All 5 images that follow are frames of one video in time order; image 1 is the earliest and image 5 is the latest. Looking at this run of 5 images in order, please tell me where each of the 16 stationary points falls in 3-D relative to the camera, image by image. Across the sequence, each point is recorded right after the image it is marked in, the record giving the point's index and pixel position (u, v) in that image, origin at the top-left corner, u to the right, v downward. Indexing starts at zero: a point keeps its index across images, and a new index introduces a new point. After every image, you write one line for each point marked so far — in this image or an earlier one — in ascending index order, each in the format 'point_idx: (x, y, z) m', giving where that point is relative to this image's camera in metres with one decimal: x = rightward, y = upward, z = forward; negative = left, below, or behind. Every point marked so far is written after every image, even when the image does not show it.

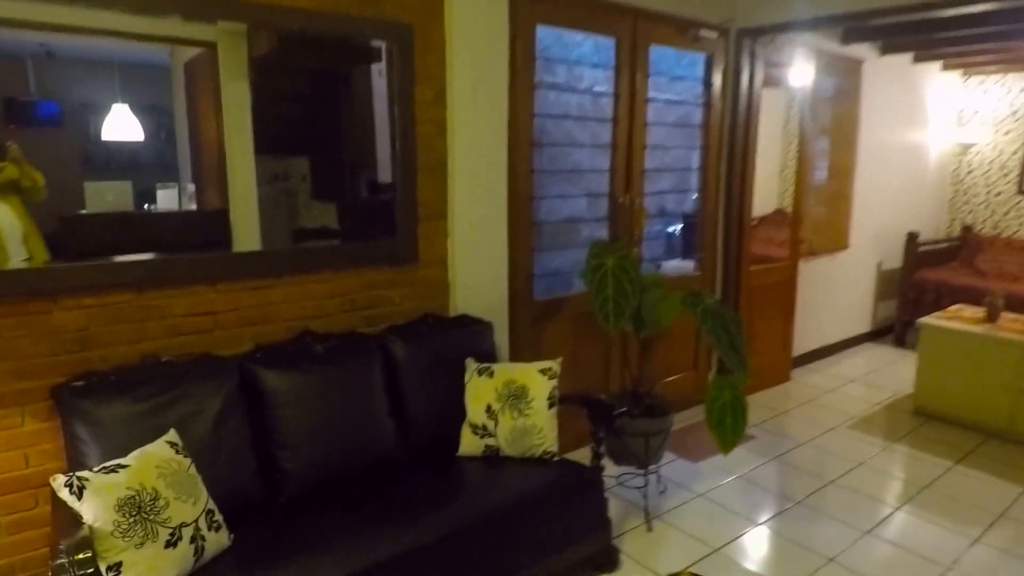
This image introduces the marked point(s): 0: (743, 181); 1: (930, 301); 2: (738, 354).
0: (+1.4, +0.6, +3.8) m
1: (+3.3, -0.1, +5.1) m
2: (+0.9, -0.2, +2.5) m
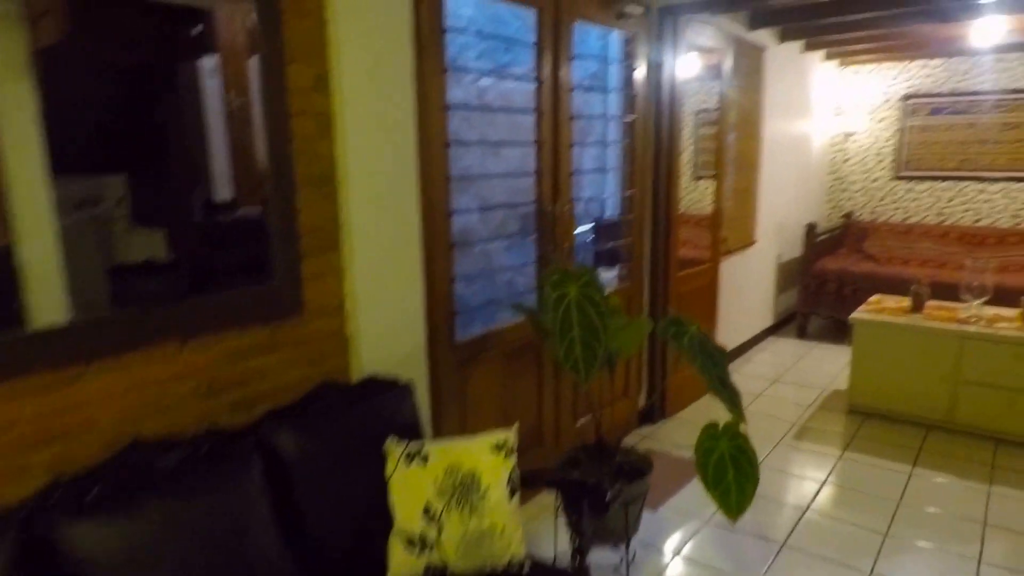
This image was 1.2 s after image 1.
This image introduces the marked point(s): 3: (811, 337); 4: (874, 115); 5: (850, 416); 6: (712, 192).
0: (+0.8, +0.6, +3.4) m
1: (+2.5, 0.0, +5.0) m
2: (+0.7, -0.3, +2.0) m
3: (+2.4, -0.4, +5.2) m
4: (+3.2, +1.6, +5.8) m
5: (+1.8, -0.7, +3.5) m
6: (+1.2, +0.6, +3.9) m
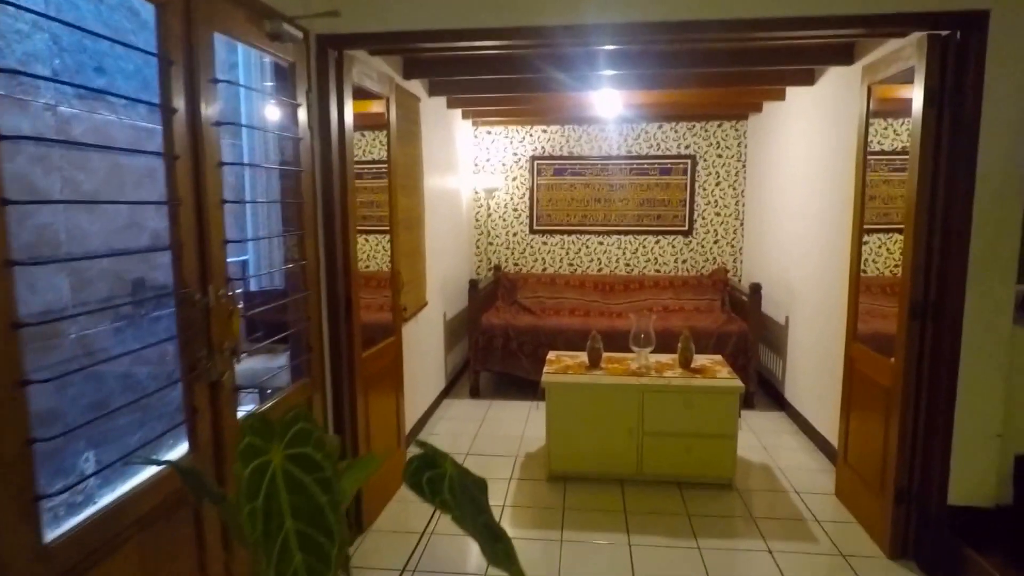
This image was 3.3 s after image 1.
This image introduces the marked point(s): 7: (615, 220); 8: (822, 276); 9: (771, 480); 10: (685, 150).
0: (-0.7, +0.2, +2.7) m
1: (-0.1, -0.4, +4.9) m
2: (0.0, -0.6, +1.4) m
3: (-0.2, -0.8, +5.0) m
4: (0.0, +1.1, +6.1) m
5: (+0.2, -1.0, +3.3) m
6: (-0.6, +0.2, +3.3) m
7: (+1.0, +0.6, +6.0) m
8: (+1.8, +0.1, +3.7) m
9: (+1.3, -1.0, +3.3) m
10: (+1.6, +1.3, +5.8) m
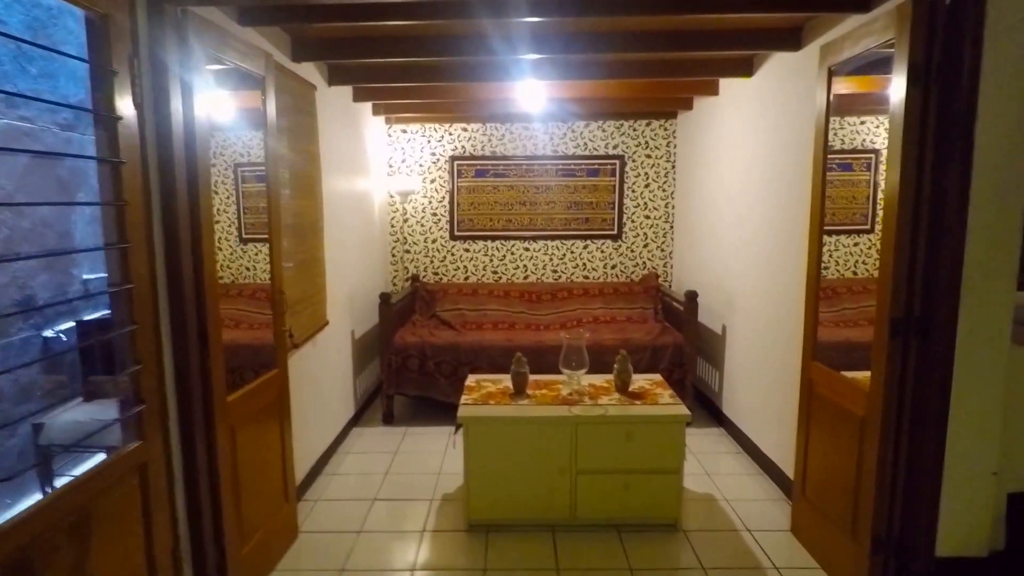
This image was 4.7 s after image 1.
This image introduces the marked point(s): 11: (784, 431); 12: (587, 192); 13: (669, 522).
0: (-1.0, +0.1, +2.1) m
1: (-0.7, -0.5, +4.4) m
2: (-0.2, -0.6, +0.9) m
3: (-0.8, -0.9, +4.5) m
4: (-0.8, +1.0, +5.5) m
5: (-0.2, -1.1, +2.8) m
6: (-1.0, +0.1, +2.7) m
7: (+0.3, +0.6, +5.6) m
8: (+1.3, 0.0, +3.3) m
9: (+0.9, -1.0, +2.9) m
10: (+0.9, +1.2, +5.5) m
11: (+1.3, -0.7, +3.1) m
12: (+0.6, +0.8, +5.5) m
13: (+0.7, -1.0, +2.8) m
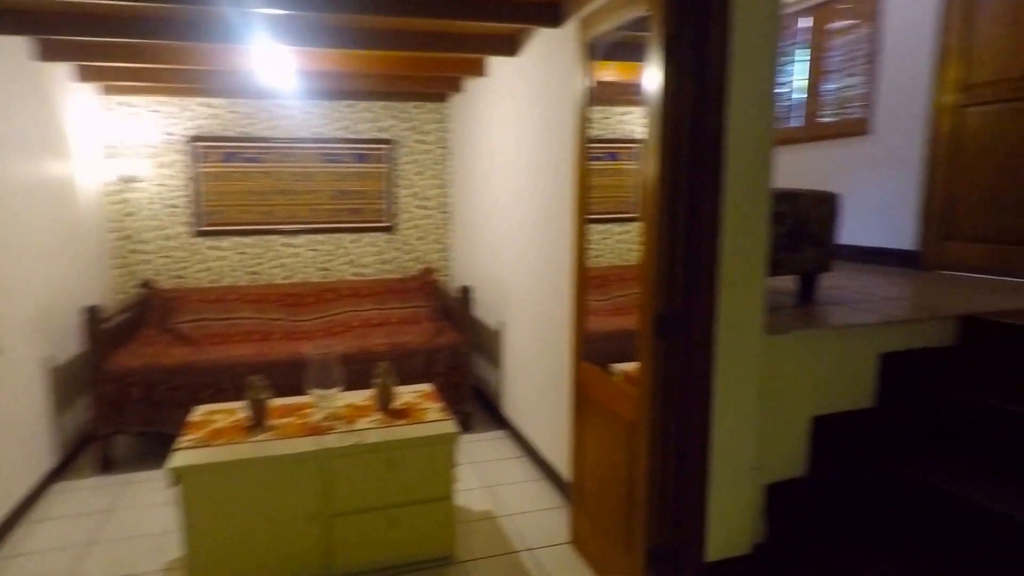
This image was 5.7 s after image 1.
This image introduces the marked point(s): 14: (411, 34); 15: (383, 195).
0: (-1.7, 0.0, +1.3) m
1: (-2.1, -0.6, +3.6) m
2: (-0.5, -0.7, +0.4) m
3: (-2.2, -1.0, +3.6) m
4: (-2.6, +0.9, +4.6) m
5: (-1.1, -1.1, +2.2) m
6: (-1.9, 0.0, +1.8) m
7: (-1.6, +0.6, +5.0) m
8: (+0.1, 0.0, +3.2) m
9: (-0.1, -1.0, +2.6) m
10: (-1.0, +1.2, +5.0) m
11: (+0.2, -0.7, +2.9) m
12: (-1.2, +0.8, +5.0) m
13: (-0.3, -1.0, +2.4) m
14: (-0.5, +1.3, +3.2) m
15: (-1.0, +0.7, +5.1) m
